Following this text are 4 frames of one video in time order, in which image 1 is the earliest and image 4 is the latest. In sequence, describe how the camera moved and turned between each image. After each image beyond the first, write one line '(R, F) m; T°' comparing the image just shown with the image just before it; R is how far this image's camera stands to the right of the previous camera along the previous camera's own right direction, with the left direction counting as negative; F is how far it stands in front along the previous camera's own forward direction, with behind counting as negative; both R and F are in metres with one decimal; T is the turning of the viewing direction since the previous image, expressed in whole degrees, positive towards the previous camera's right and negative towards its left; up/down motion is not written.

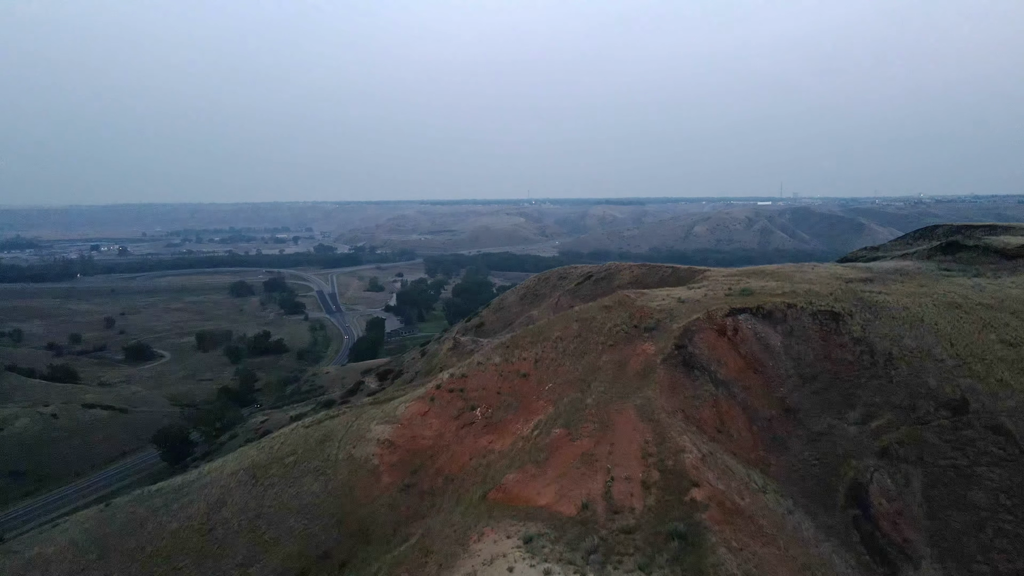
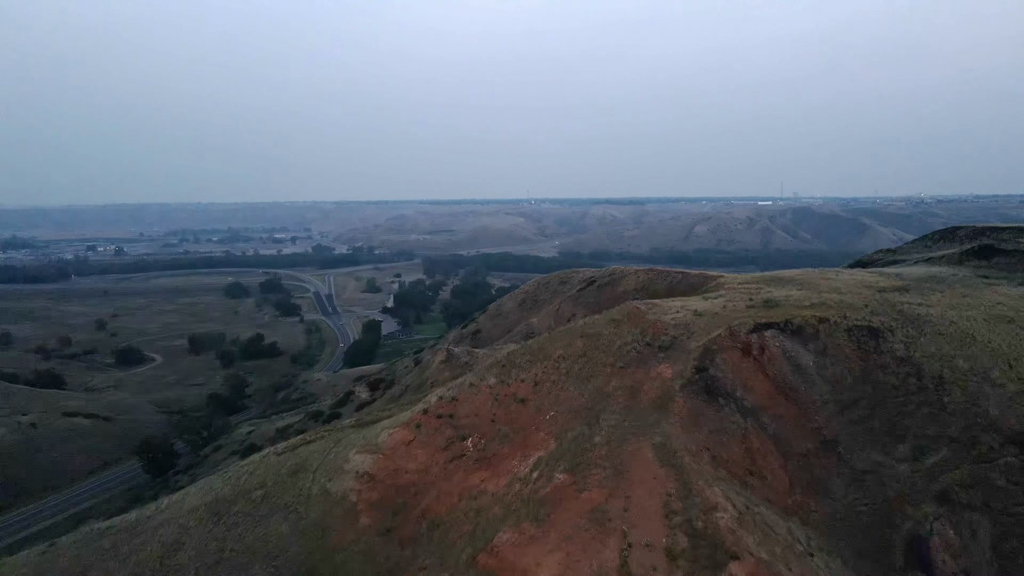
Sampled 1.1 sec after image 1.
(+0.1, +2.4) m; 0°
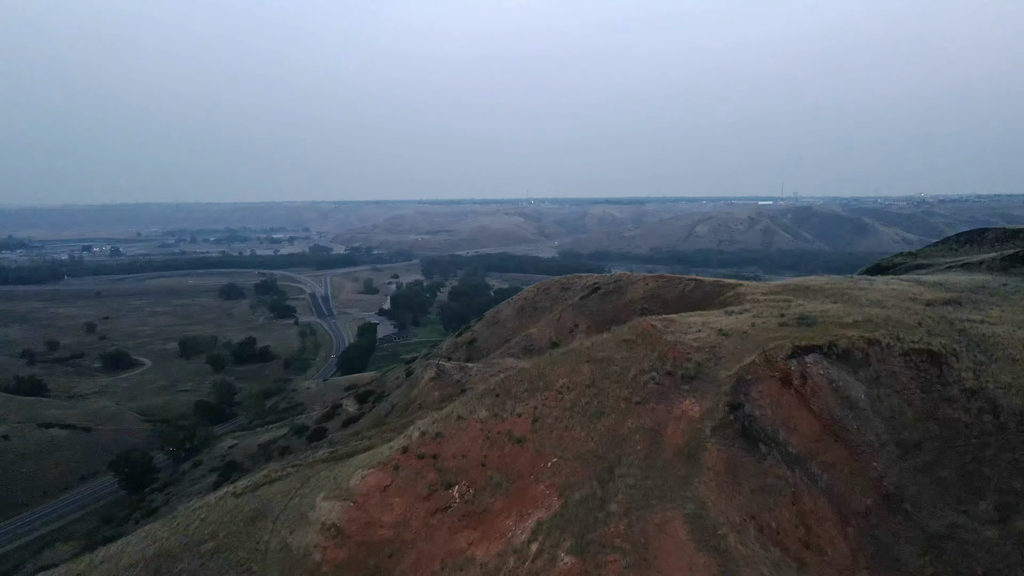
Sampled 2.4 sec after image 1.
(+0.1, +2.8) m; 0°
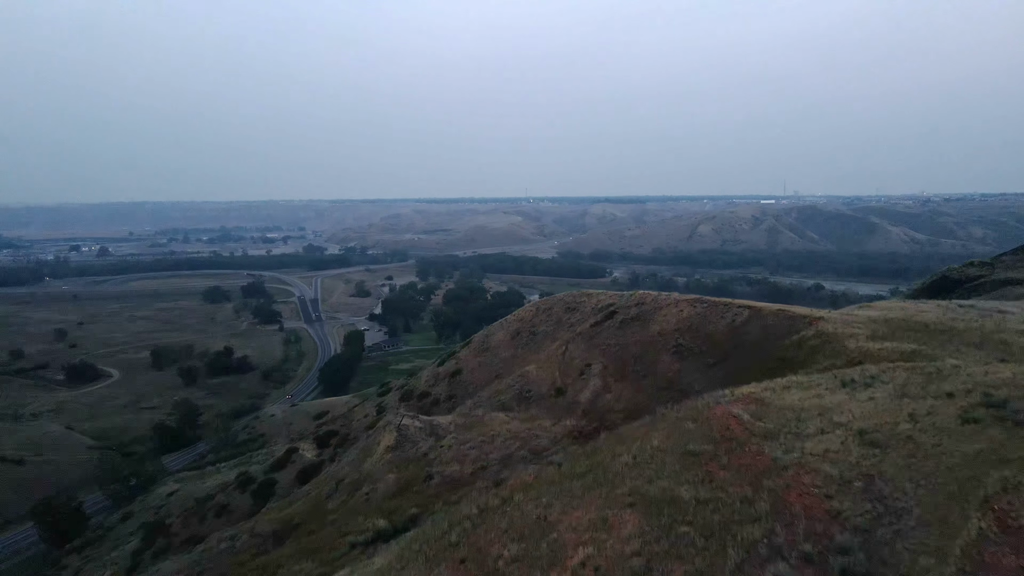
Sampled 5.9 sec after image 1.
(+0.4, +7.6) m; 0°
